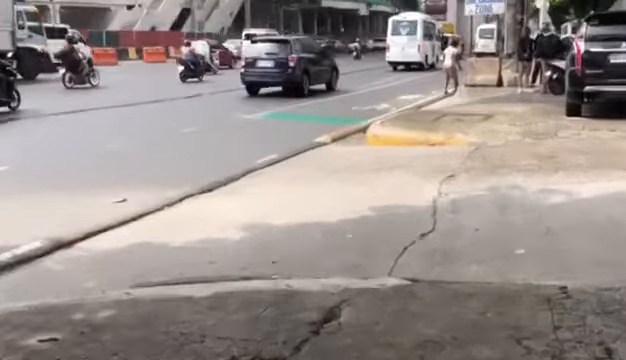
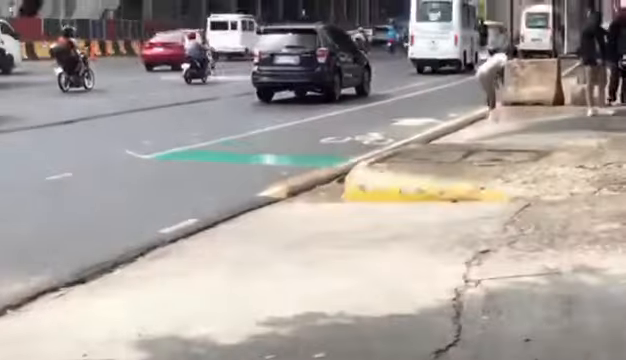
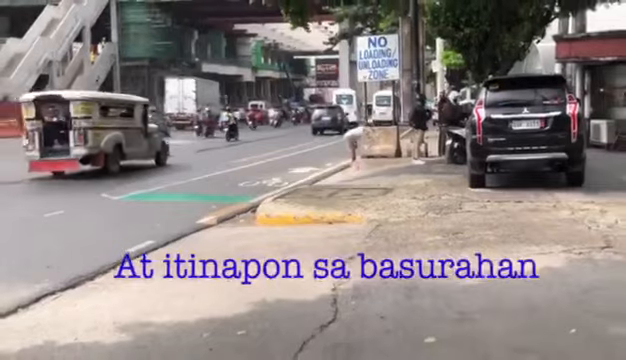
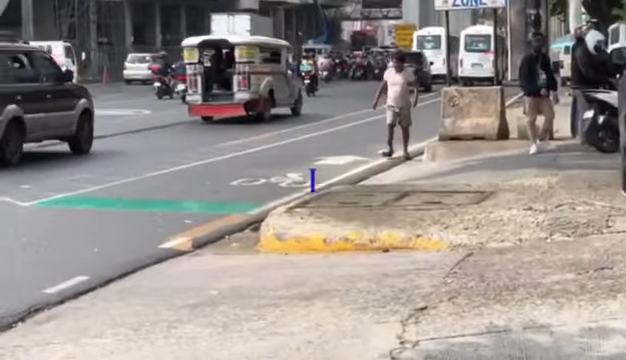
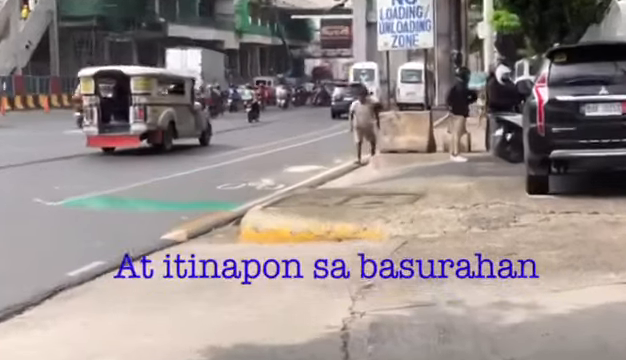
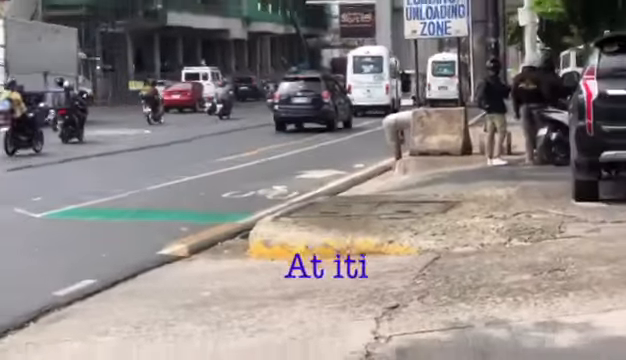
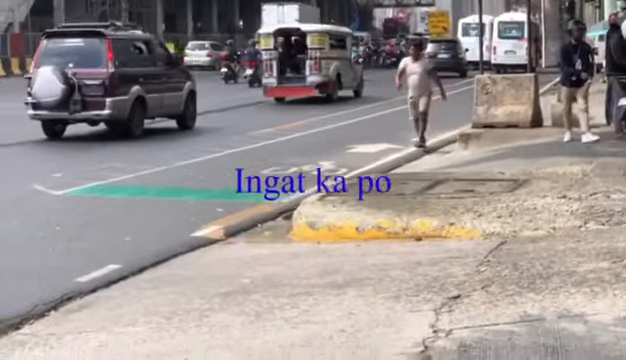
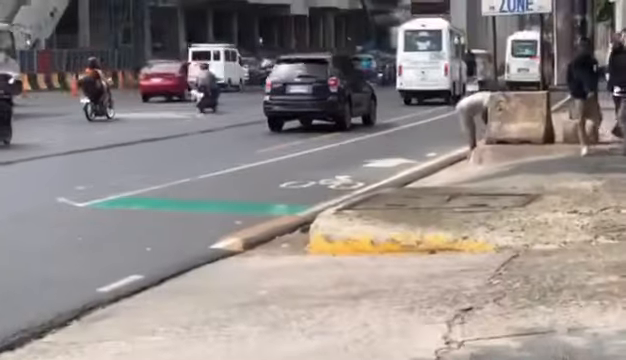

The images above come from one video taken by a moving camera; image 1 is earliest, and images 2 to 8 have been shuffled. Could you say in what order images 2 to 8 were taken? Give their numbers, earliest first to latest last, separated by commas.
2, 8, 6, 3, 5, 4, 7
